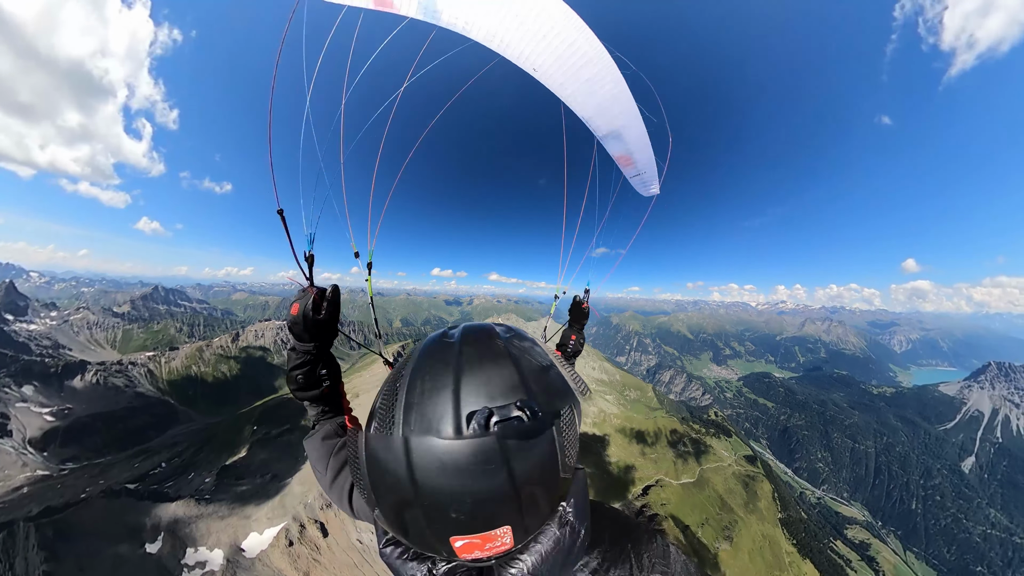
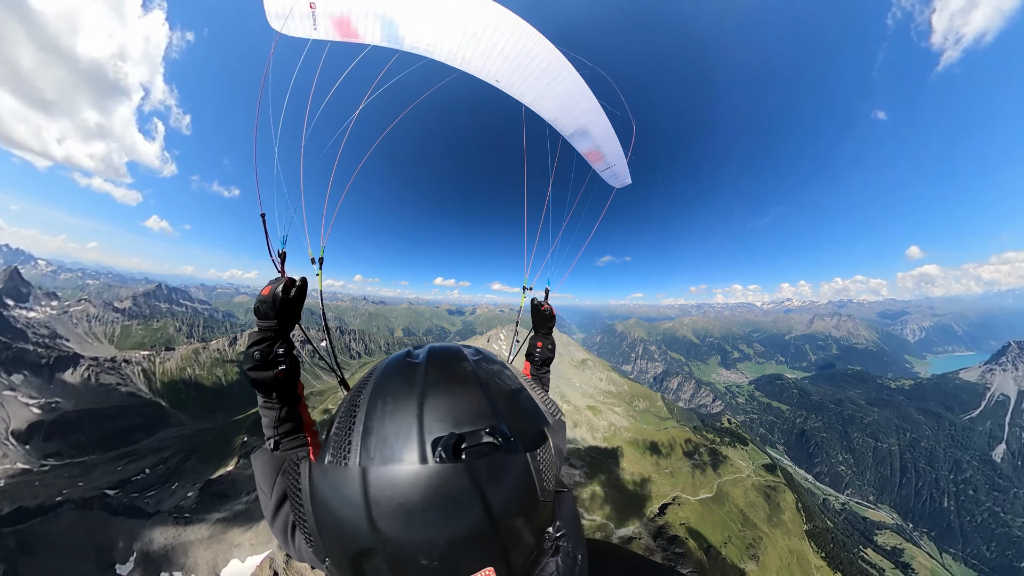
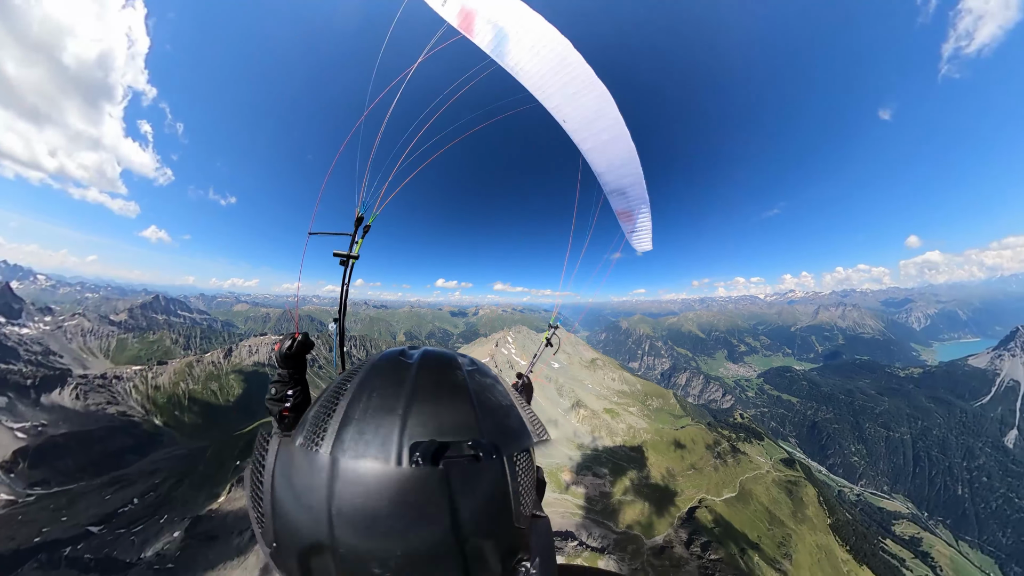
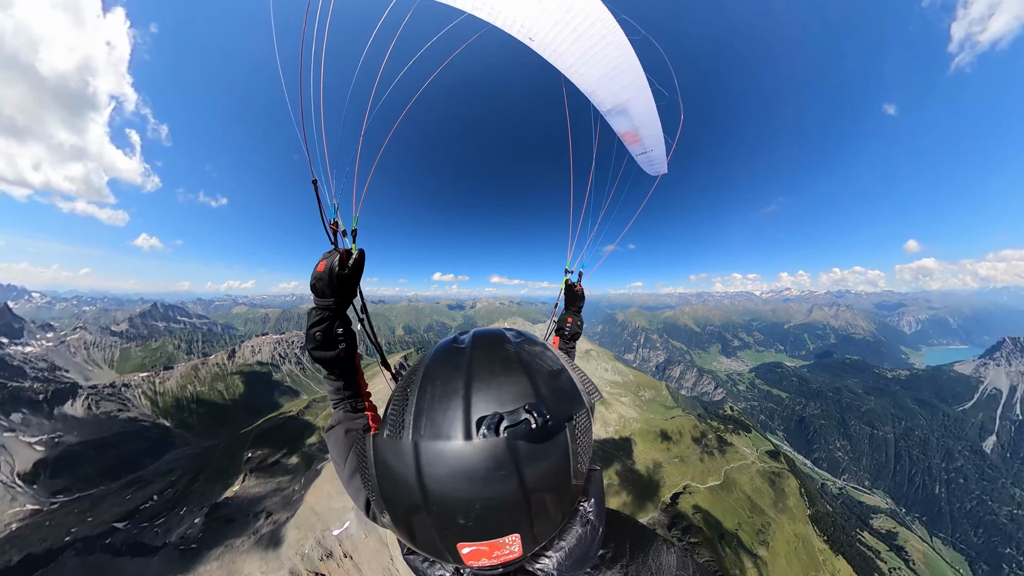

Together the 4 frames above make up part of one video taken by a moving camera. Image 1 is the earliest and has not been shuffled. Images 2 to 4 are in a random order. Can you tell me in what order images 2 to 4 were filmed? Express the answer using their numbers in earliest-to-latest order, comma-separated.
2, 4, 3
